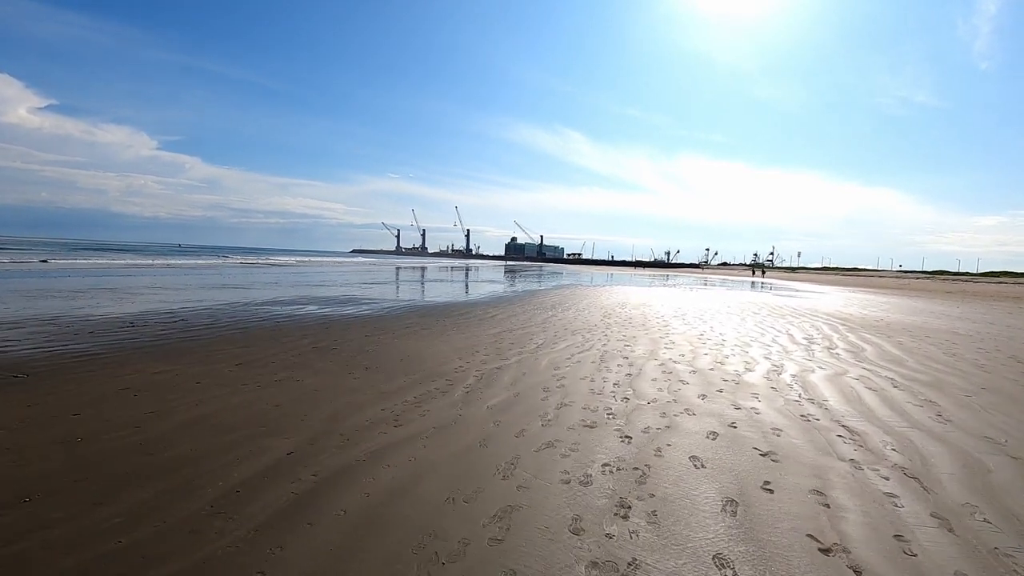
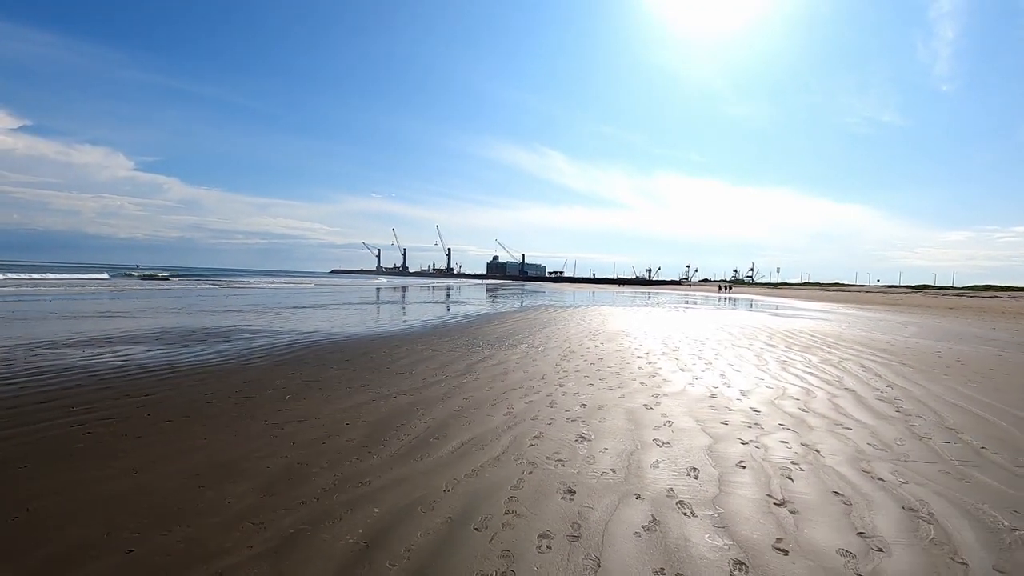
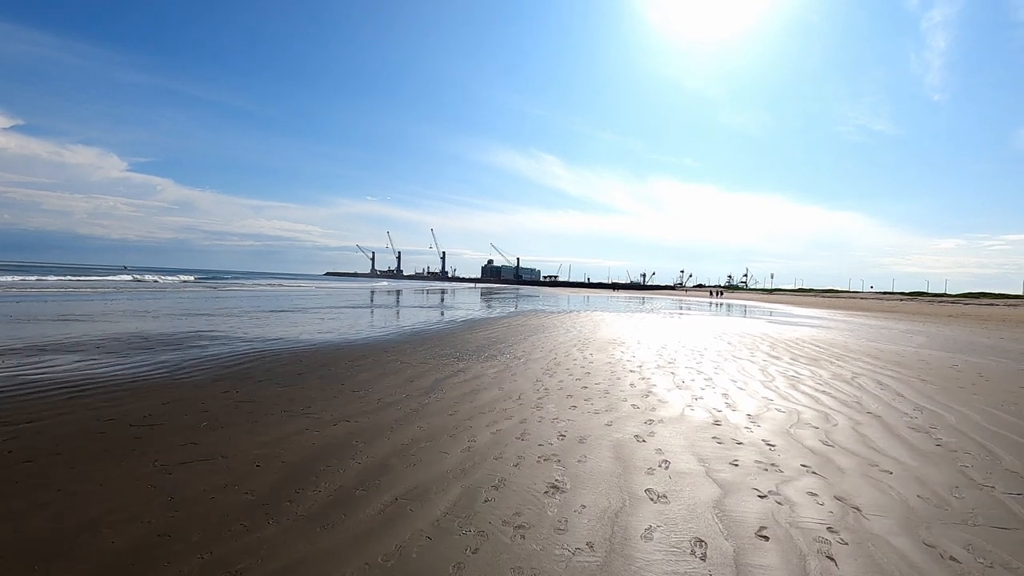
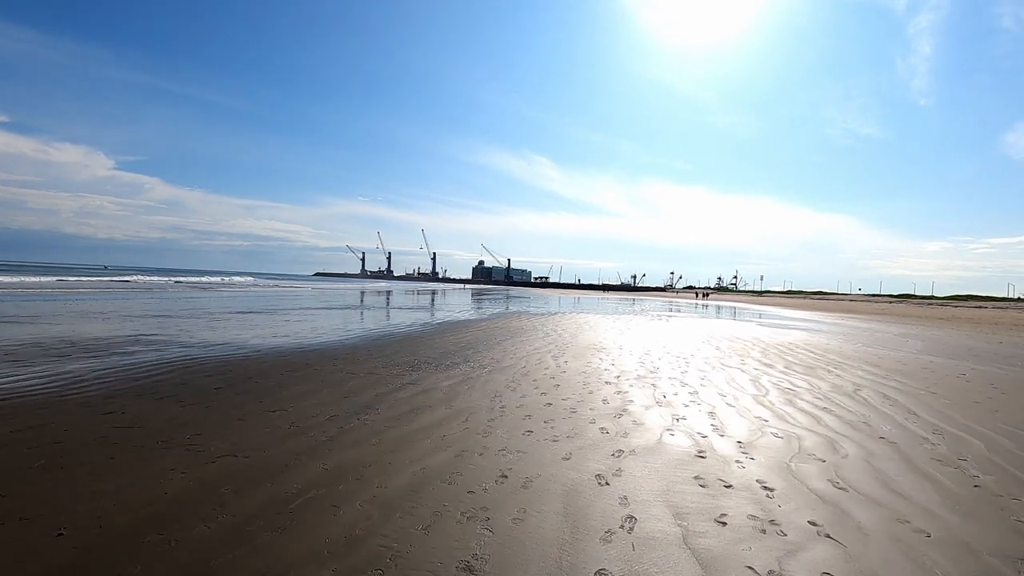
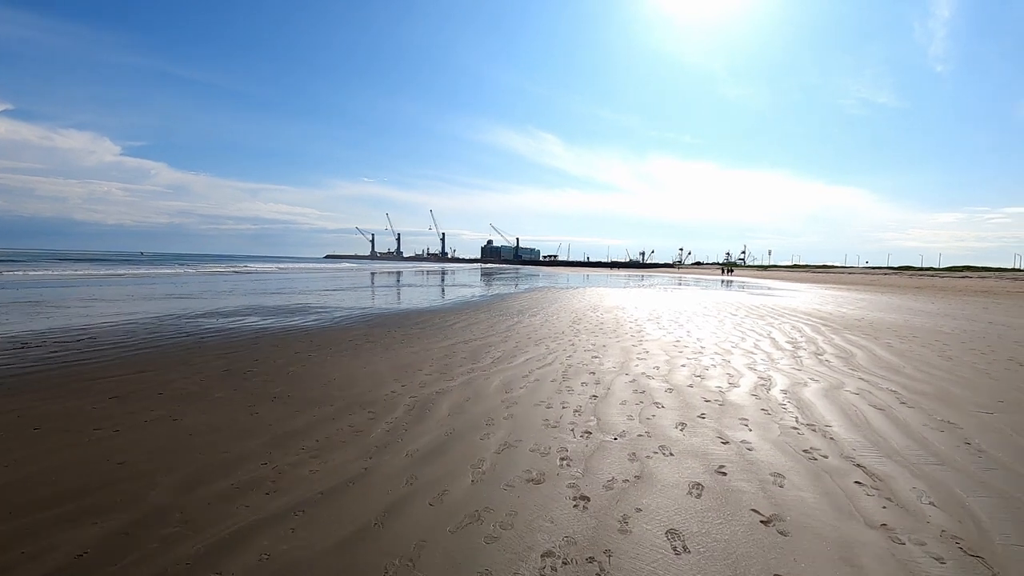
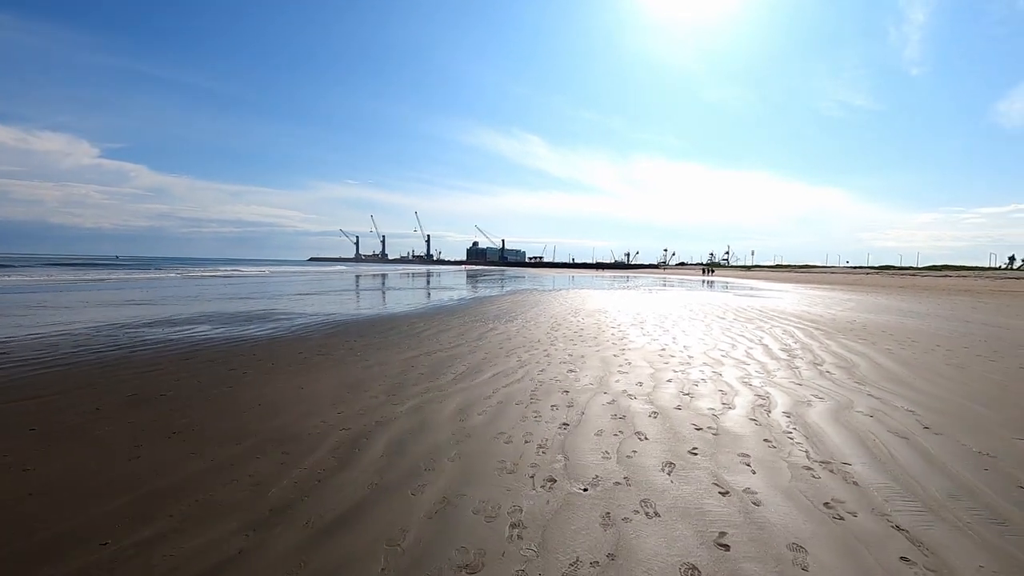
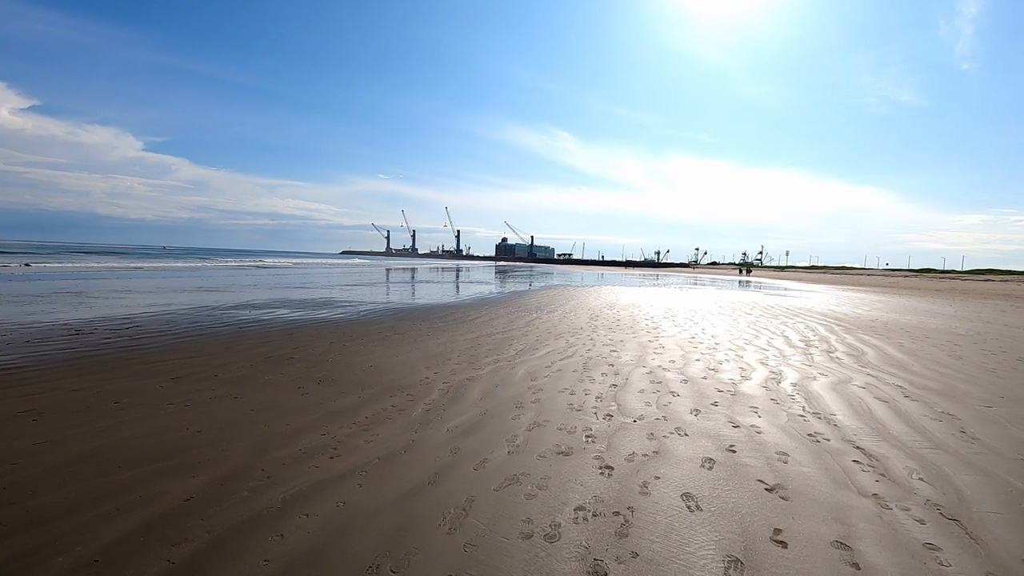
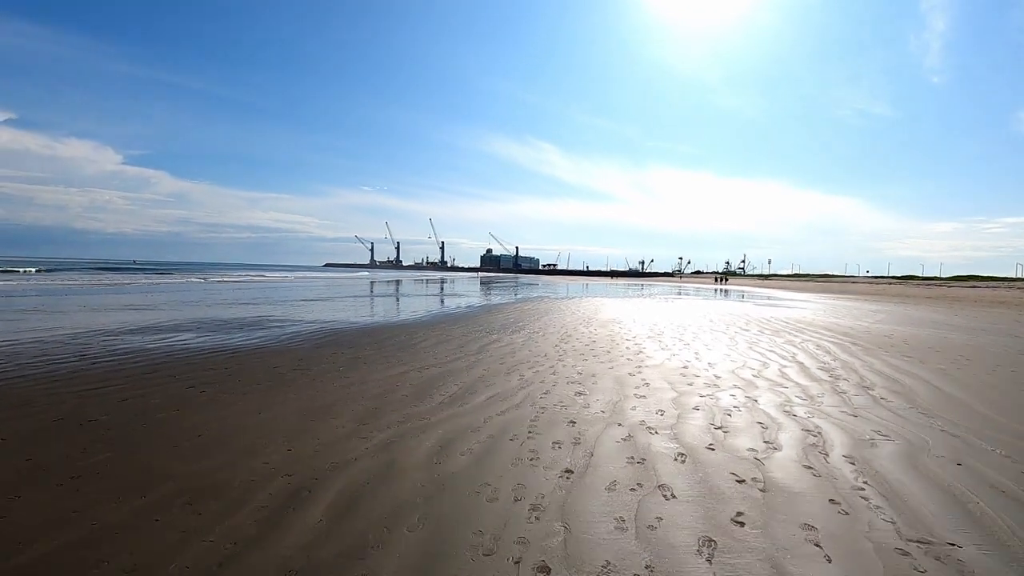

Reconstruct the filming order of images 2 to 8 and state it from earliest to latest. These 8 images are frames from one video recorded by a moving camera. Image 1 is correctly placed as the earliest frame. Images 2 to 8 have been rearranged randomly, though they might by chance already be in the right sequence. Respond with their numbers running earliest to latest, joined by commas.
7, 5, 6, 8, 2, 3, 4
